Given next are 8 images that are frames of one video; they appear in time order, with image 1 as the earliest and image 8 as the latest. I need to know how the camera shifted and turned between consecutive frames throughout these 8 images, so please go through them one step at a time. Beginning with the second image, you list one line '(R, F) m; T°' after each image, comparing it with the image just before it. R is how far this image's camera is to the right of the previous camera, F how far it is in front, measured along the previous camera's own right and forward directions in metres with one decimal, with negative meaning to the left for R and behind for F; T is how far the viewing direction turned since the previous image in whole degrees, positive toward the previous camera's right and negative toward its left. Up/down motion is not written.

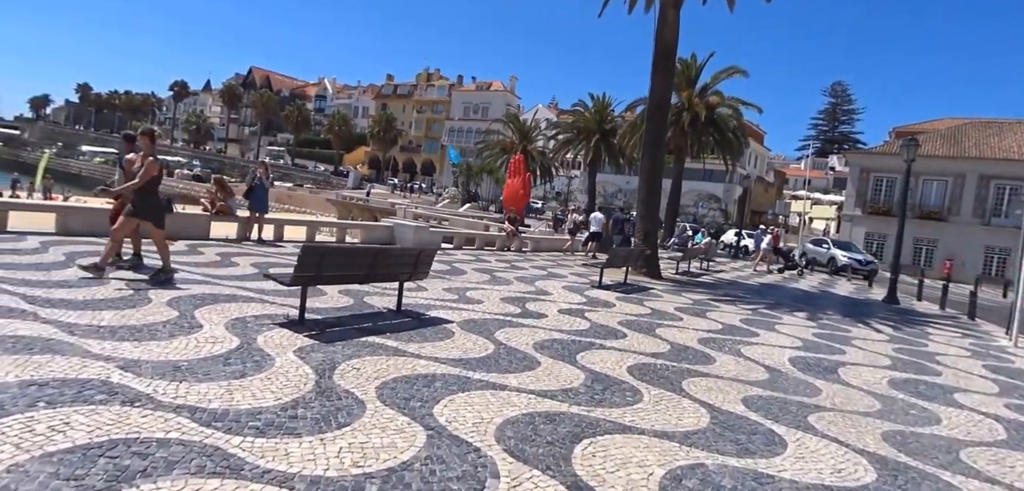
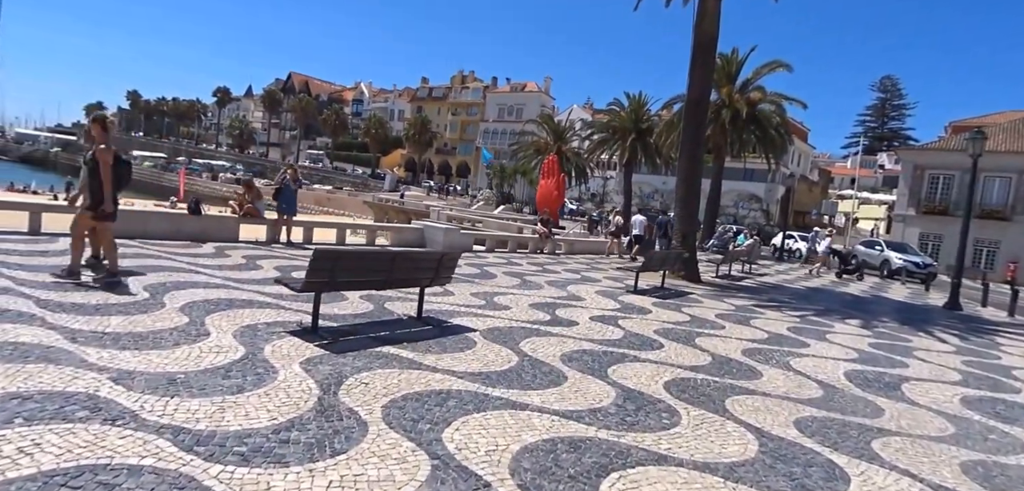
(+0.1, +0.5) m; -3°
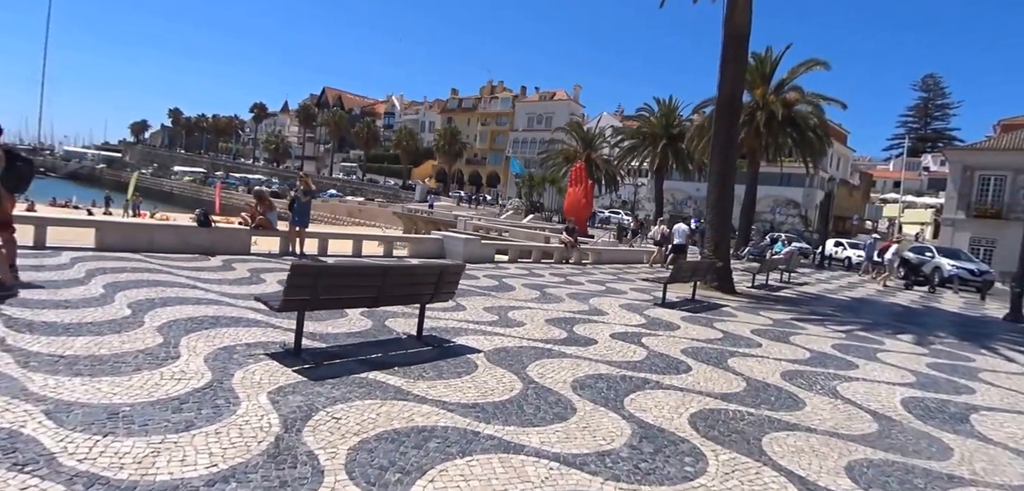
(+0.2, +0.7) m; -3°
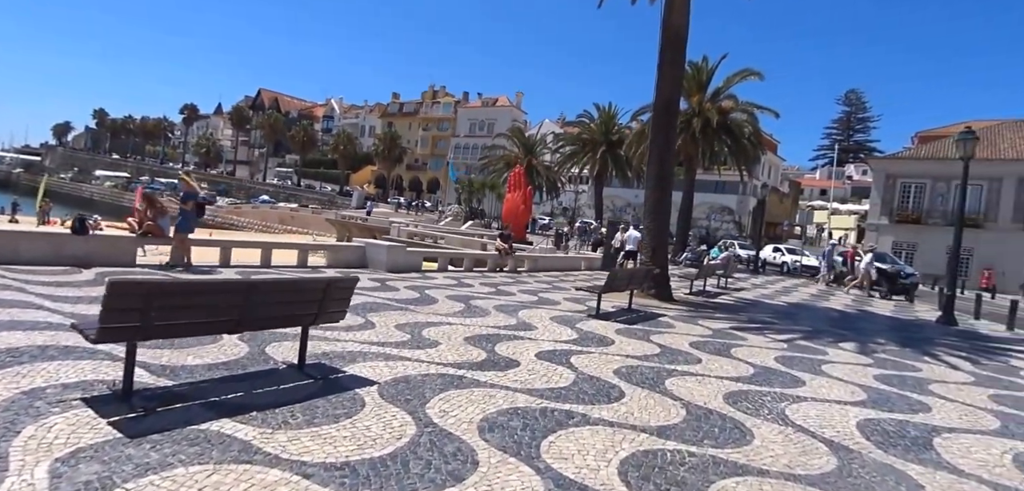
(+0.4, +1.0) m; +5°
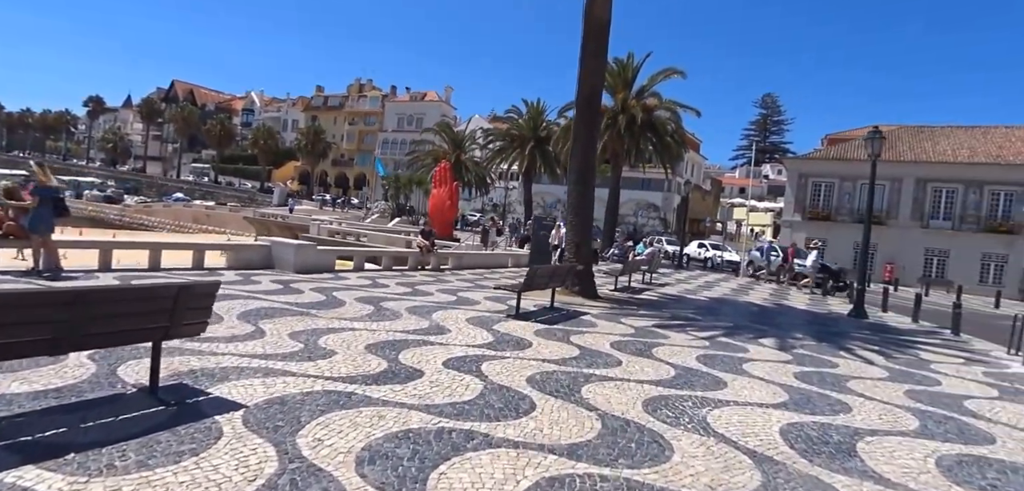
(+0.3, +0.6) m; +6°
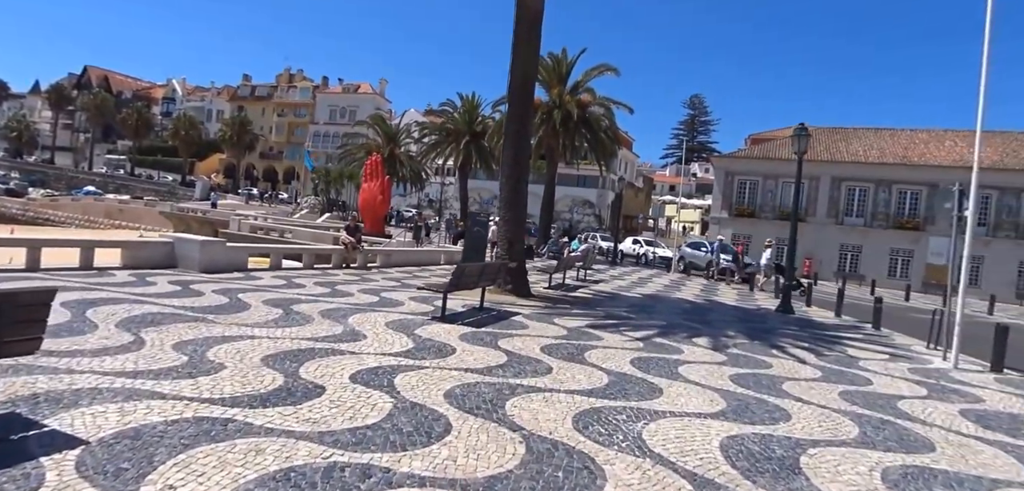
(+0.2, +0.6) m; +6°
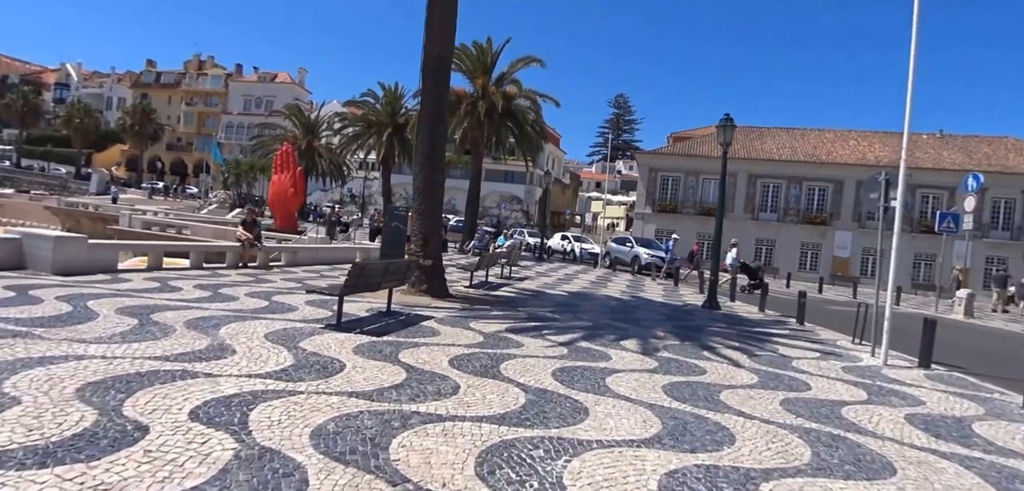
(+0.3, +1.1) m; +6°
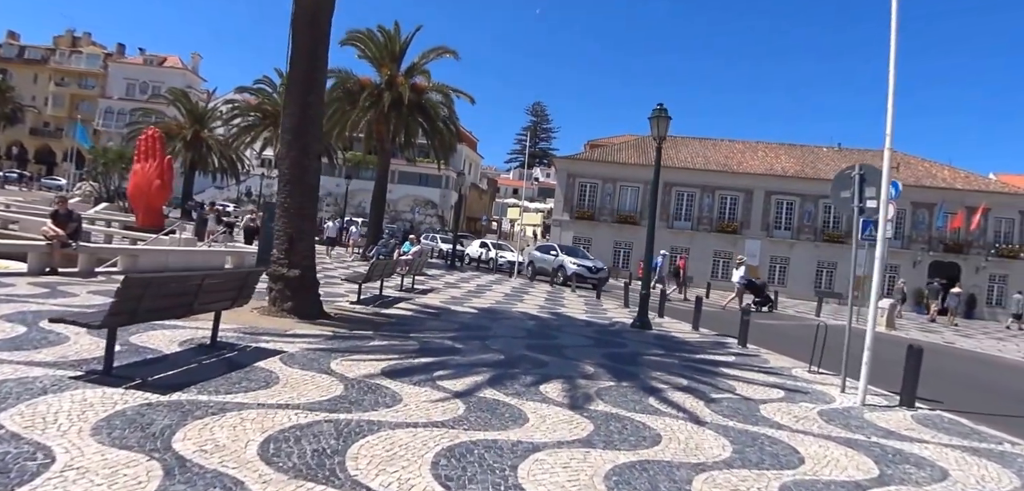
(+0.4, +2.5) m; +7°
